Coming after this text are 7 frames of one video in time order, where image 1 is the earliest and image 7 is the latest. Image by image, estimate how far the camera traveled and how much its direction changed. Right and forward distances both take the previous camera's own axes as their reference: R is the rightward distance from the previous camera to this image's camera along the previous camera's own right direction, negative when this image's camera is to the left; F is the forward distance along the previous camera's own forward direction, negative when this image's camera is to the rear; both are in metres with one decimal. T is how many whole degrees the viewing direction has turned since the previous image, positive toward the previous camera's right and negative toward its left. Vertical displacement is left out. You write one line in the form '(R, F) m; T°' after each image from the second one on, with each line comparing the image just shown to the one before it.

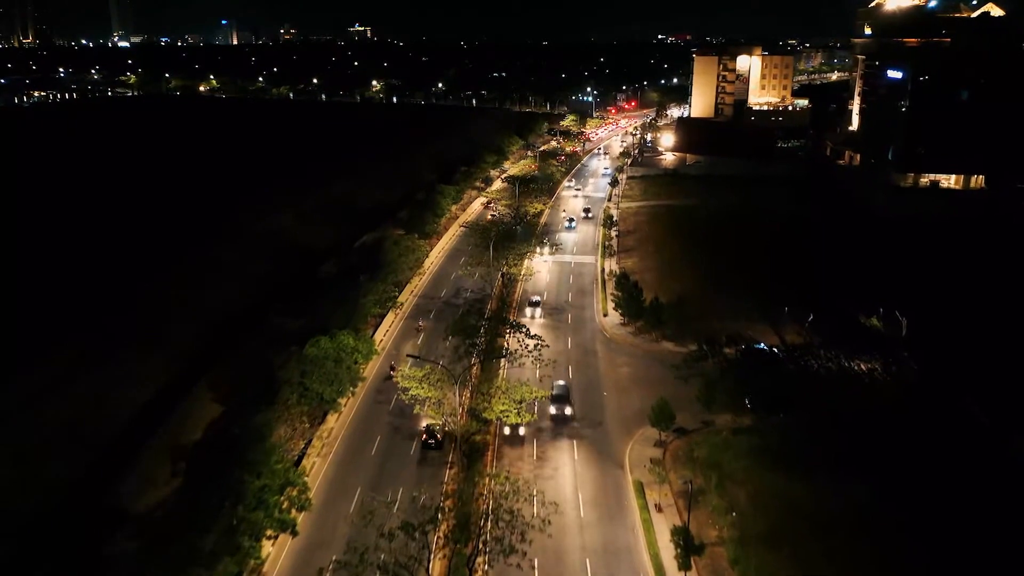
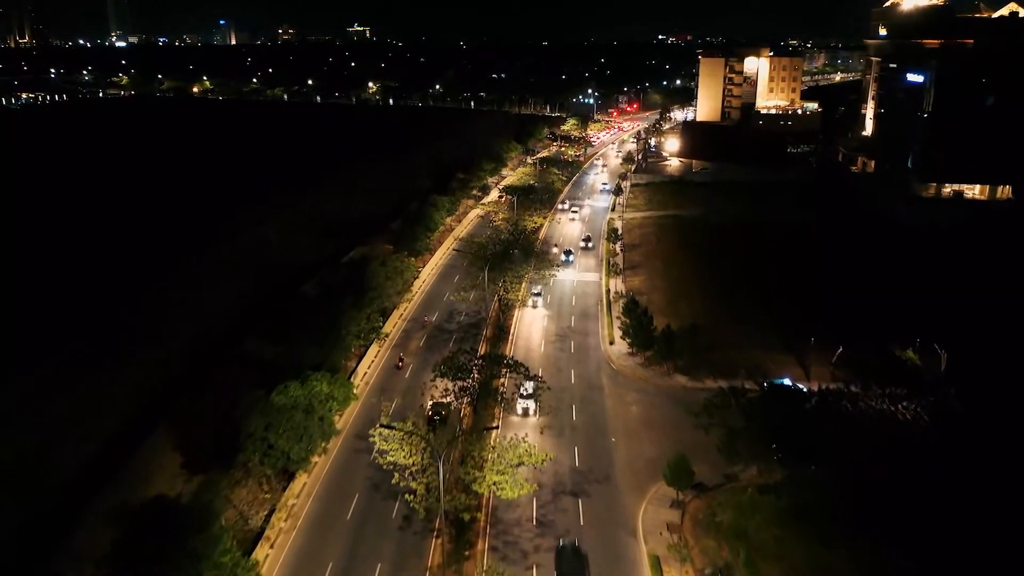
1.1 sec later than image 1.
(+0.1, +3.1) m; 0°
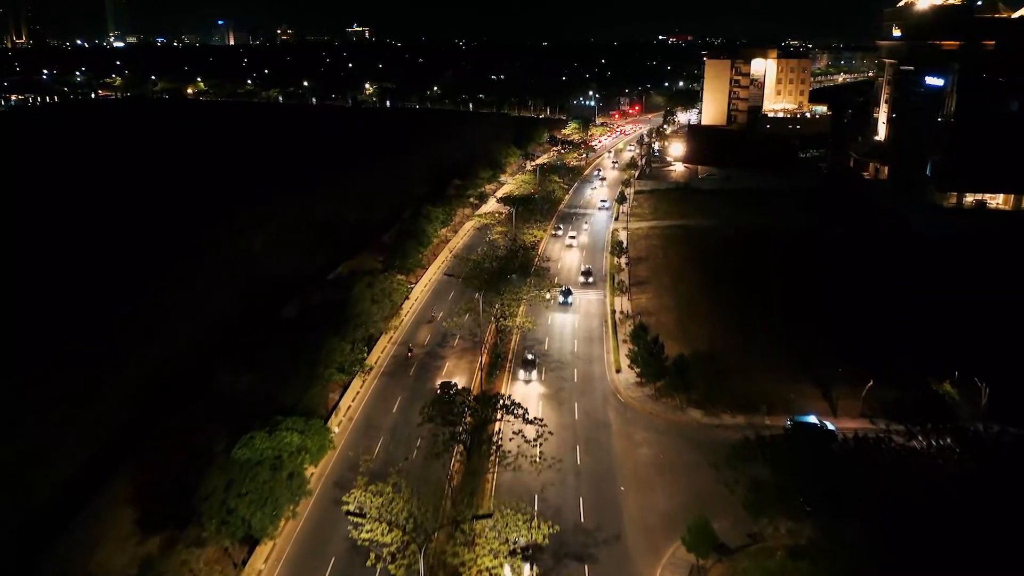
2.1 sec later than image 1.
(+0.1, +2.7) m; 0°
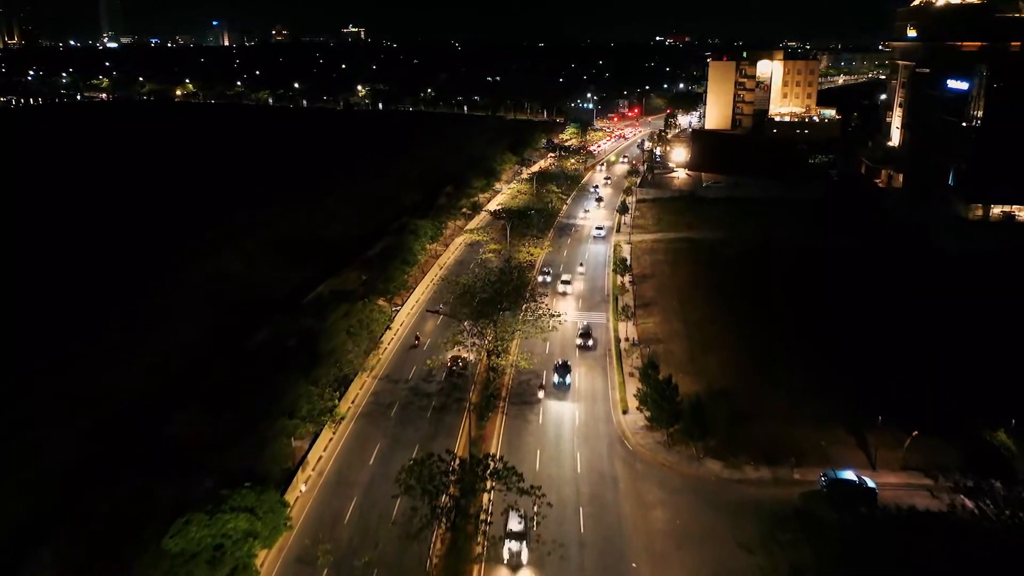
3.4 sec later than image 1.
(+0.1, +3.4) m; 0°
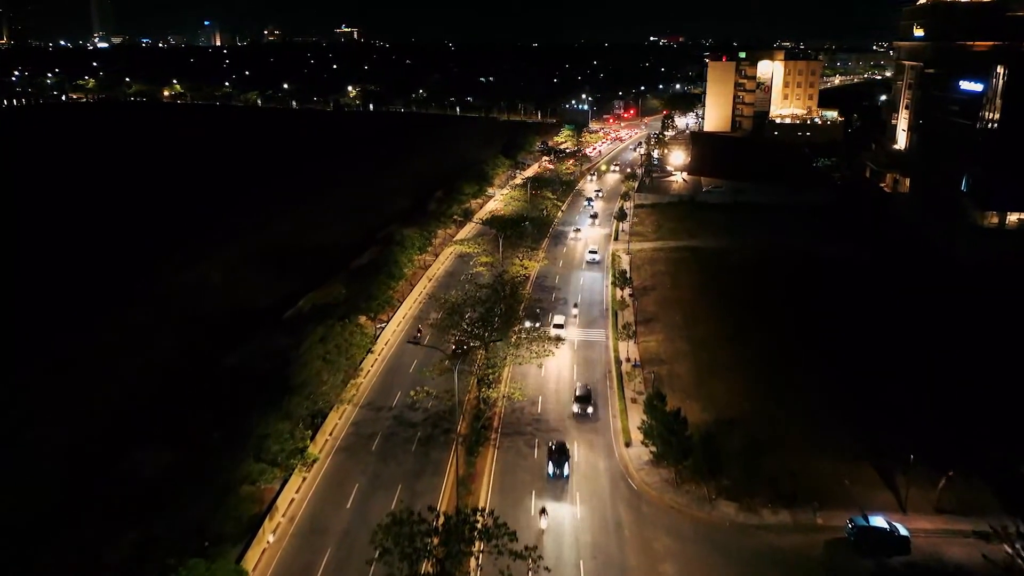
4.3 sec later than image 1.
(+0.1, +2.3) m; 0°
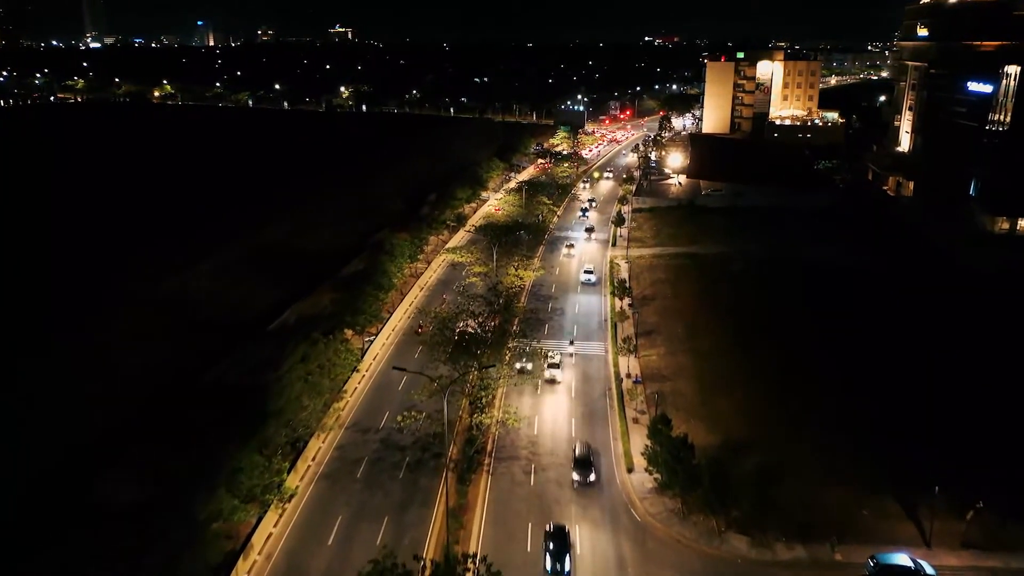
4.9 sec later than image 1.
(0.0, +1.6) m; 0°
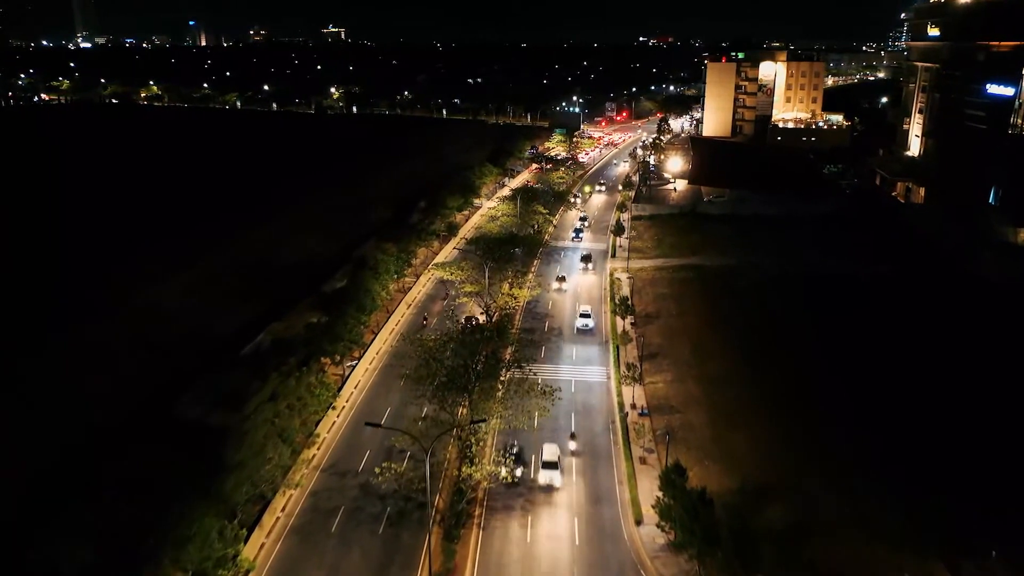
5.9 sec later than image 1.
(0.0, +2.6) m; 0°
